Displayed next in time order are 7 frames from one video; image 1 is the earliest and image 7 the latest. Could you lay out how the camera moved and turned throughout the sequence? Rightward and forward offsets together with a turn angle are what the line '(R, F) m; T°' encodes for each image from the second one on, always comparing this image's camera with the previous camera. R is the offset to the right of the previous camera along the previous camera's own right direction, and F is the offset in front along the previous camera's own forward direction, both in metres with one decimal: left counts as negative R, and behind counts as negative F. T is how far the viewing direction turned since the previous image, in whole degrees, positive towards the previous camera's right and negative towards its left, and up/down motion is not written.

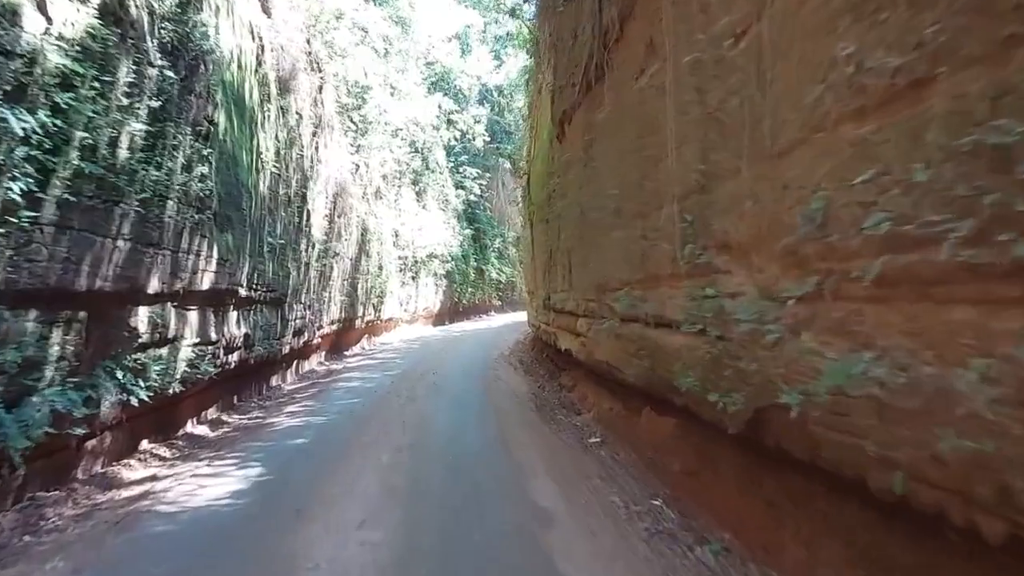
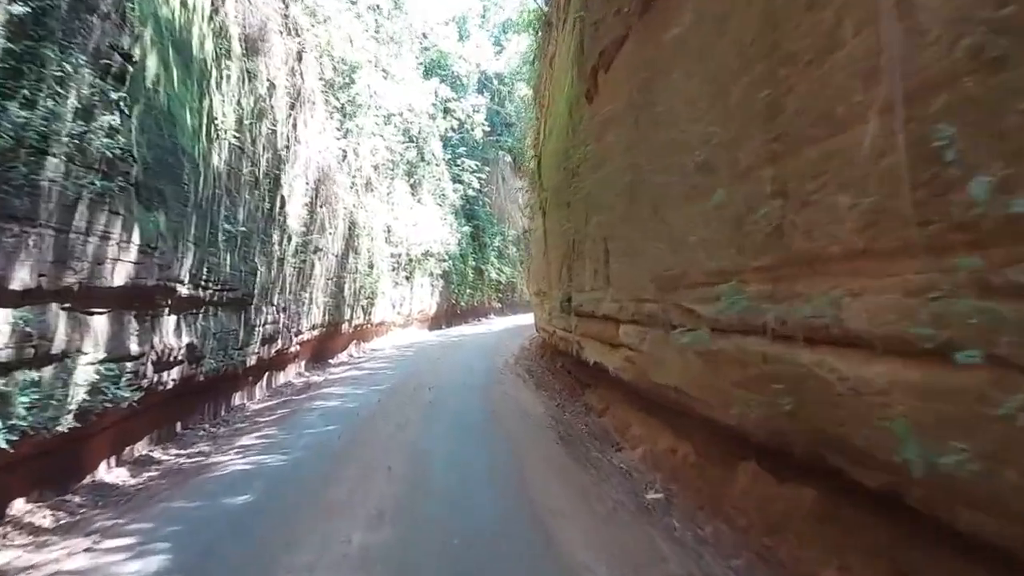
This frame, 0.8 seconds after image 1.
(-0.2, +2.2) m; 0°
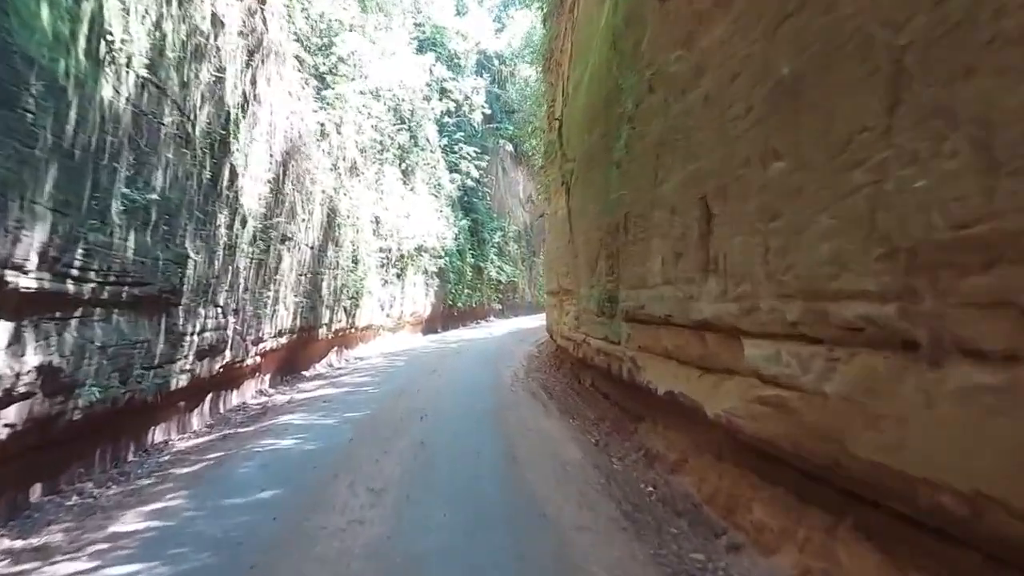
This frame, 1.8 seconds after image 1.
(-0.3, +2.8) m; 0°
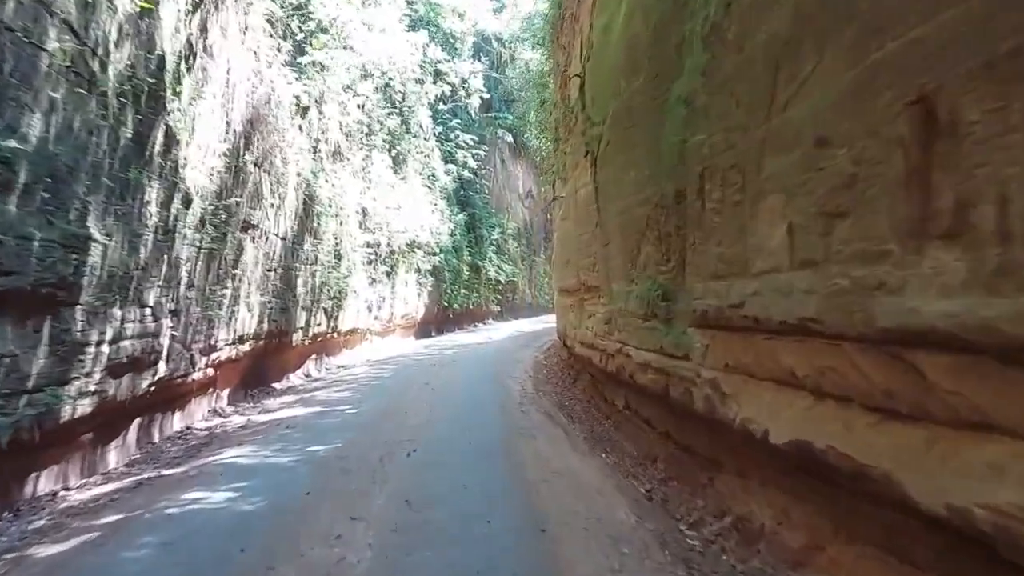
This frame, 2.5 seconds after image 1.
(-0.2, +2.1) m; 0°
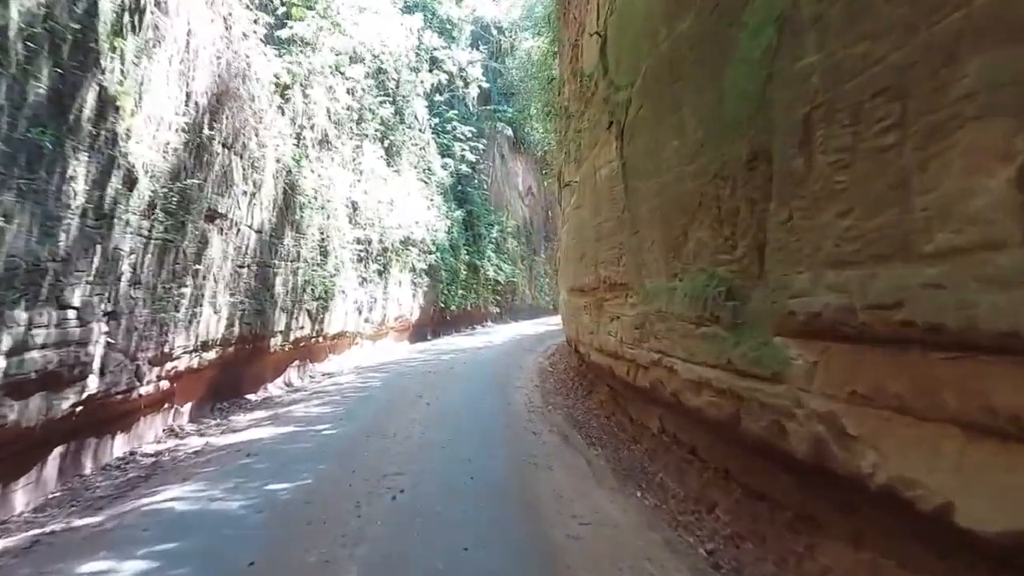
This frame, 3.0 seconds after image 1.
(-0.1, +1.4) m; 0°
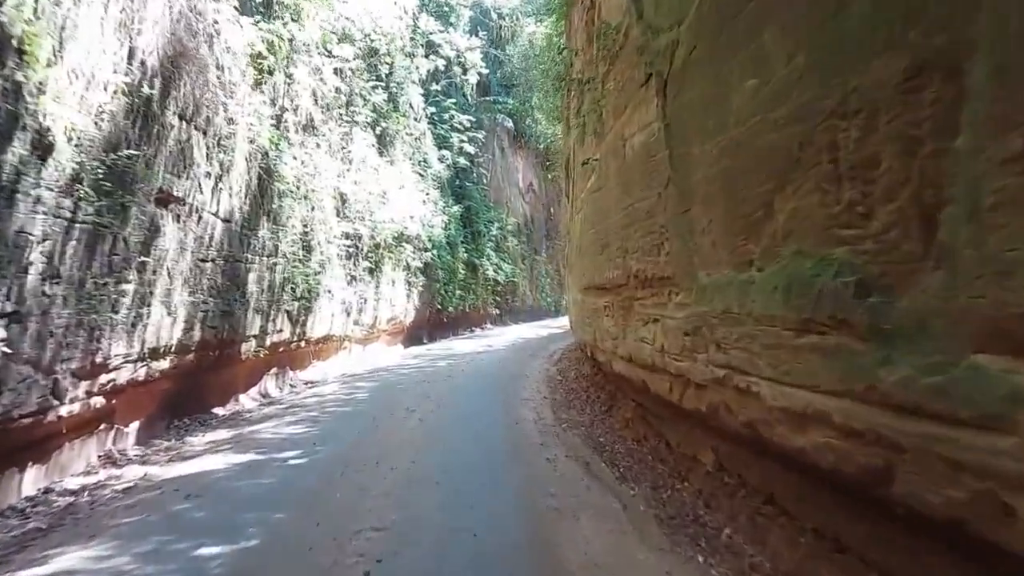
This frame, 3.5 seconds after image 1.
(-0.1, +1.4) m; 0°
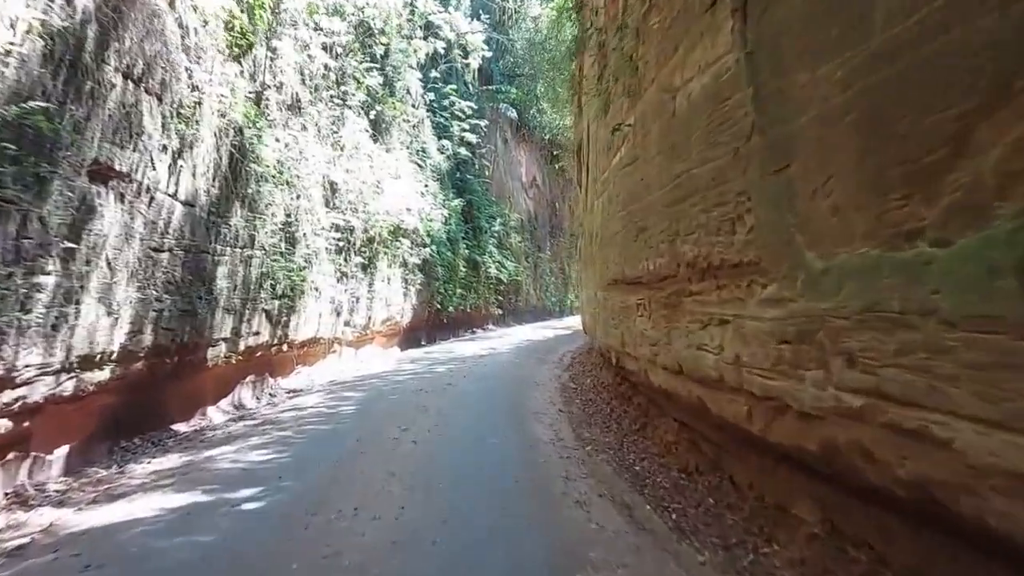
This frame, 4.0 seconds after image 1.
(-0.1, +1.4) m; 0°
